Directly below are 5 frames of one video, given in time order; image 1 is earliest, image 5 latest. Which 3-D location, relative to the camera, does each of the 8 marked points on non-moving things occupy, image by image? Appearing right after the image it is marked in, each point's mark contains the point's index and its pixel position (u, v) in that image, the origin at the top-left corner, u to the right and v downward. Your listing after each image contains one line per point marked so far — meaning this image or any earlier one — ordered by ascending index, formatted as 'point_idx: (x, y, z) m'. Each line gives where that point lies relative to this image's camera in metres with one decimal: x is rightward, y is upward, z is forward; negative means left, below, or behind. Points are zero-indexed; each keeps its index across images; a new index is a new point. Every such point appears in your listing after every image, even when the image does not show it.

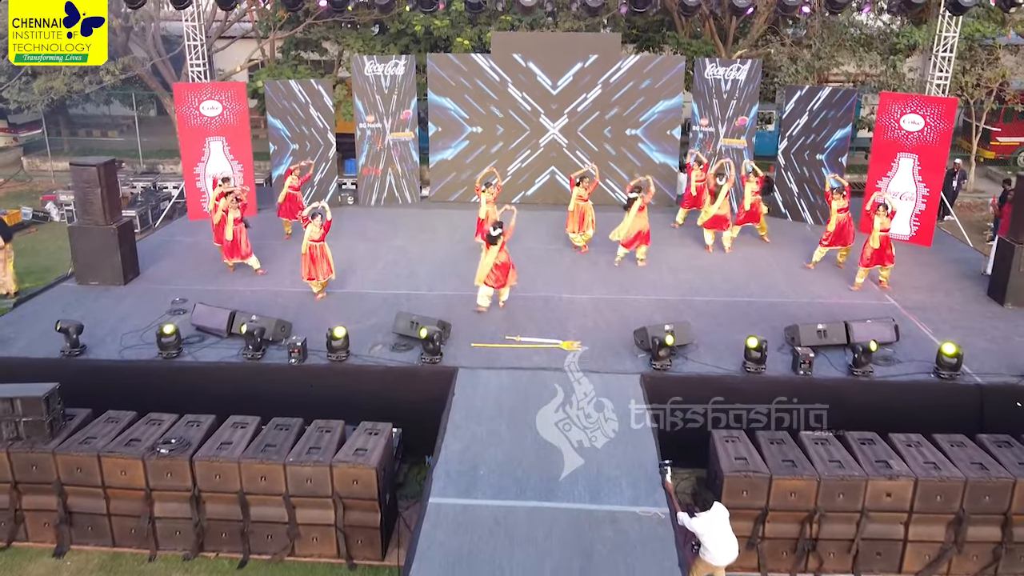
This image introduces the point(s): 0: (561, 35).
0: (+0.7, +3.5, +12.2) m
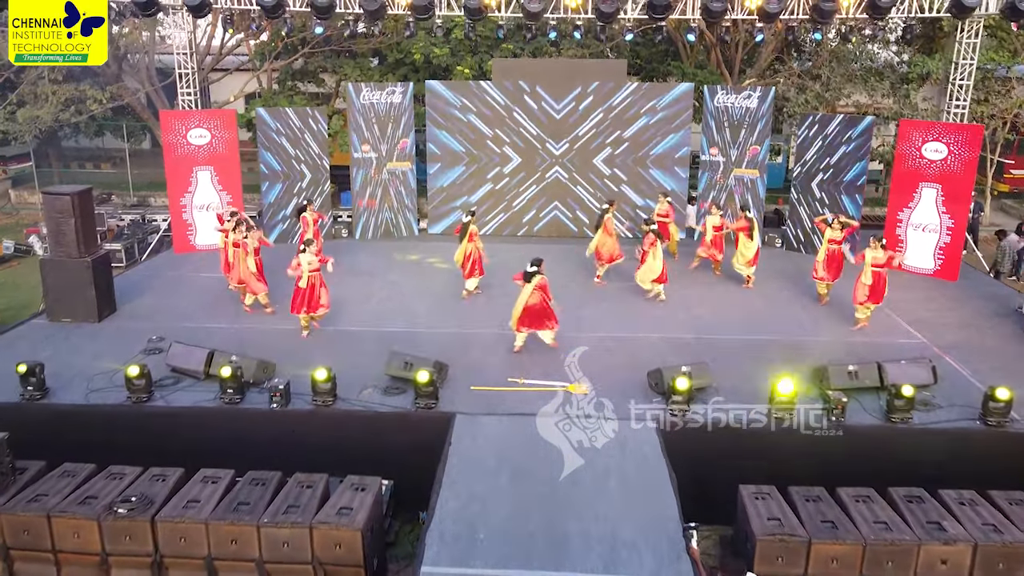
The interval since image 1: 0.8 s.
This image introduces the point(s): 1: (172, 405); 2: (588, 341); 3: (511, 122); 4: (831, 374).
0: (+0.7, +3.0, +11.7) m
1: (-2.4, -0.8, +6.3) m
2: (+0.7, -0.5, +7.9) m
3: (0.0, +2.3, +12.0) m
4: (+2.3, -0.6, +6.5) m
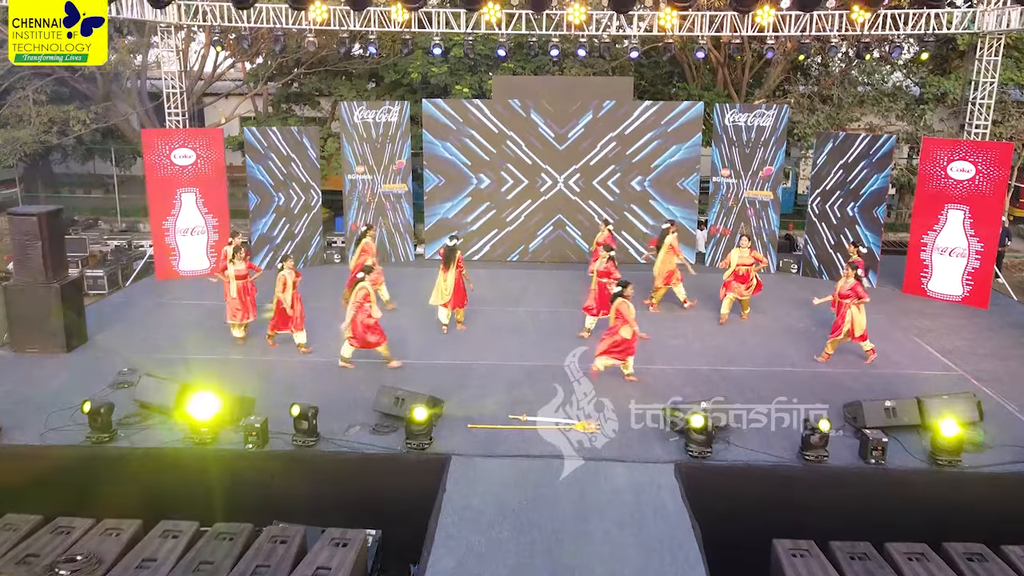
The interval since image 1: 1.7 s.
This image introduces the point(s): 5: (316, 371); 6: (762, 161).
0: (+0.7, +2.6, +11.2) m
1: (-2.4, -1.0, +5.7) m
2: (+0.7, -0.7, +7.3) m
3: (0.0, +1.9, +11.5) m
4: (+2.3, -0.8, +5.9) m
5: (-1.6, -0.7, +7.2) m
6: (+3.0, +1.5, +10.7) m
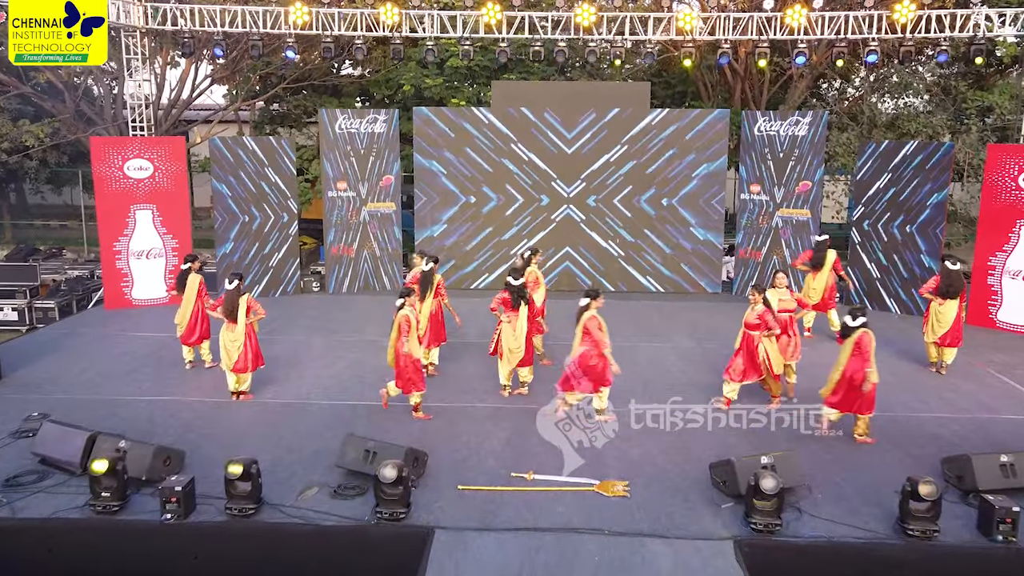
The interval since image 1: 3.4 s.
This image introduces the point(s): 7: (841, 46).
0: (+0.7, +2.3, +10.0) m
1: (-2.4, -1.1, +4.3) m
2: (+0.7, -0.9, +5.9) m
3: (0.0, +1.5, +10.2) m
4: (+2.4, -0.9, +4.5) m
5: (-1.6, -0.8, +5.9) m
6: (+3.0, +1.2, +9.5) m
7: (+4.0, +2.9, +10.7) m
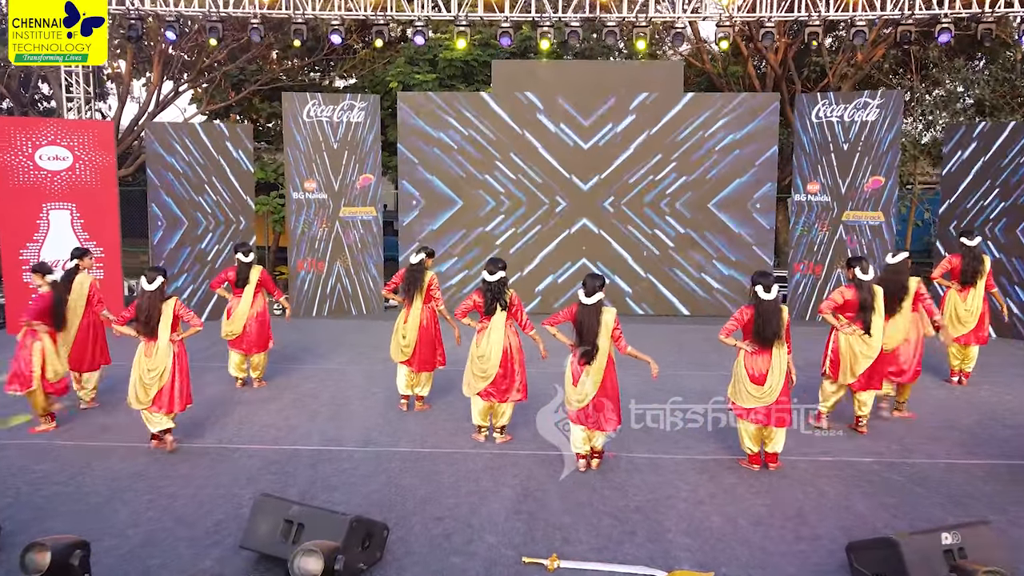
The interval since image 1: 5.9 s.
0: (+0.8, +2.1, +8.3) m
1: (-2.3, -1.0, +2.5) m
2: (+0.7, -0.8, +4.0) m
3: (+0.1, +1.3, +8.5) m
4: (+2.4, -0.8, +2.6) m
5: (-1.5, -0.8, +4.0) m
6: (+3.1, +1.0, +7.7) m
7: (+4.0, +2.7, +9.1) m
